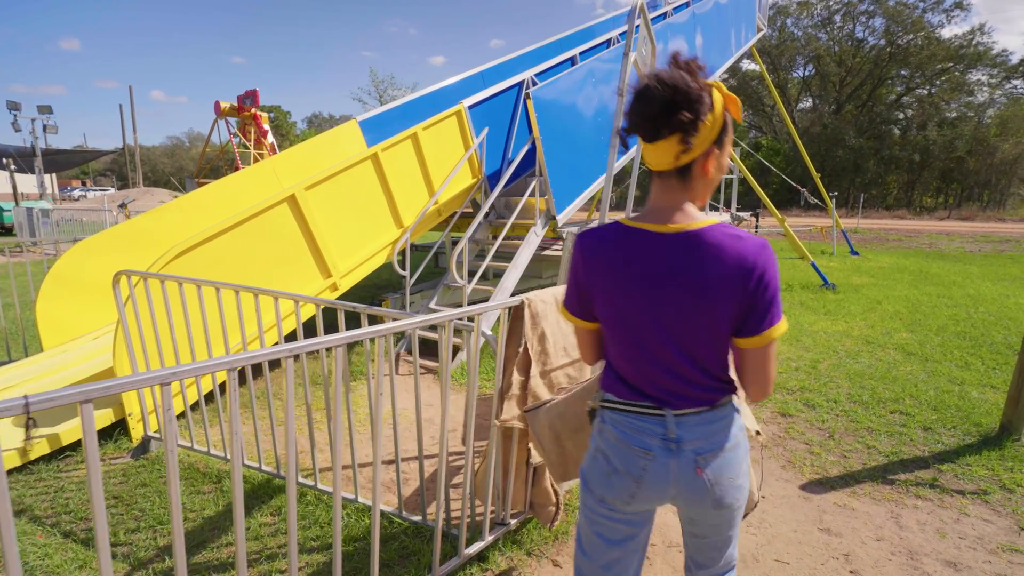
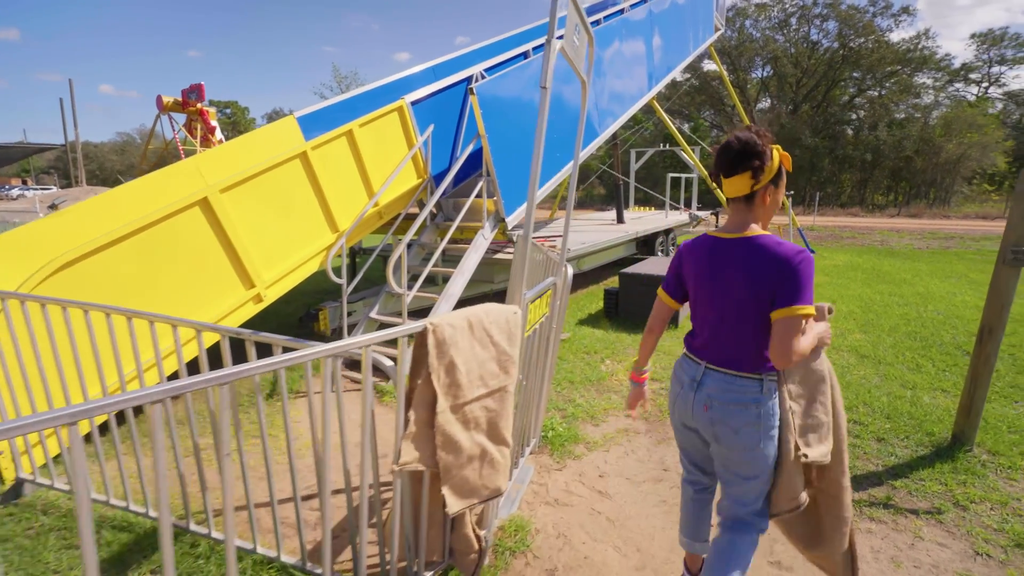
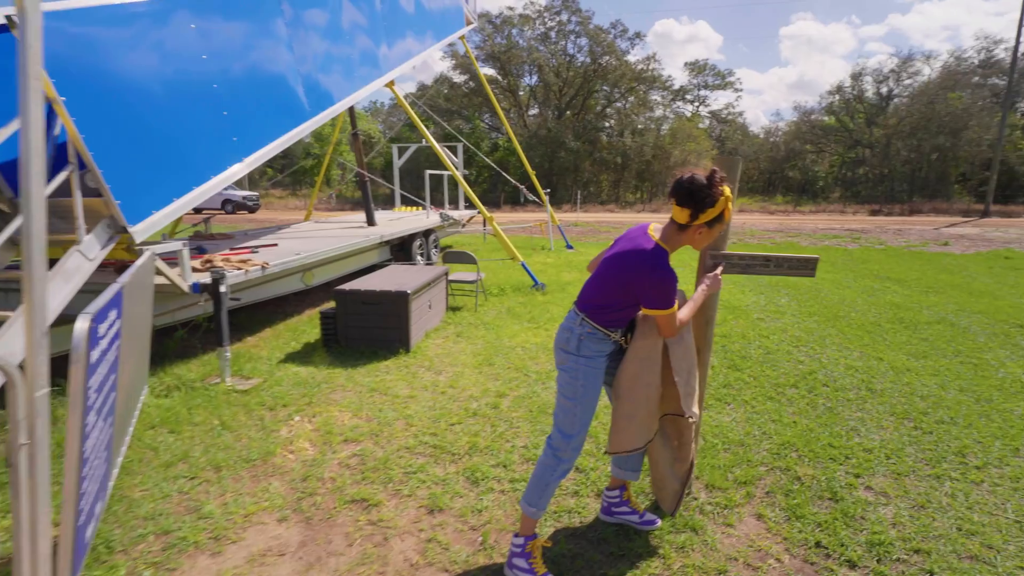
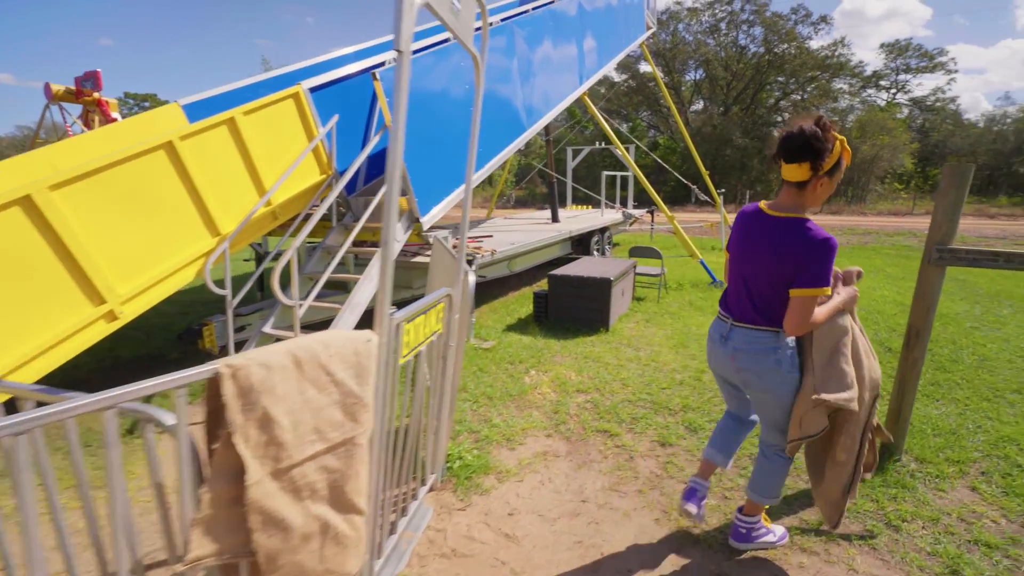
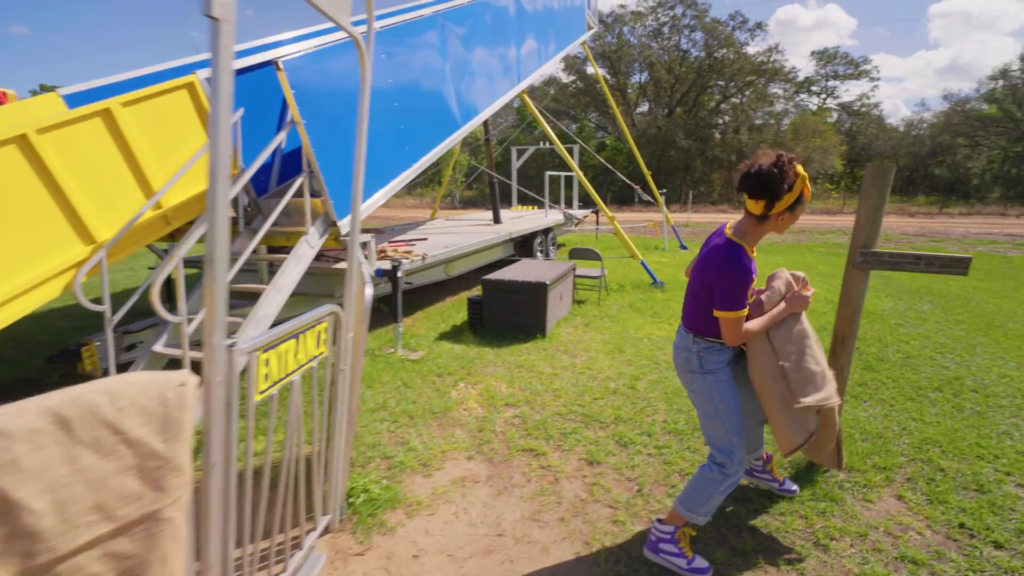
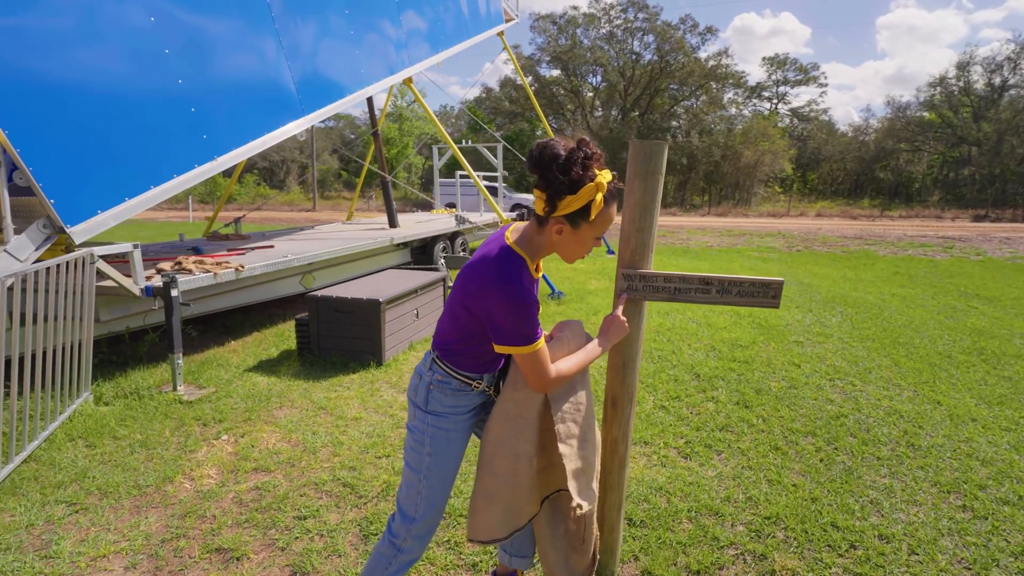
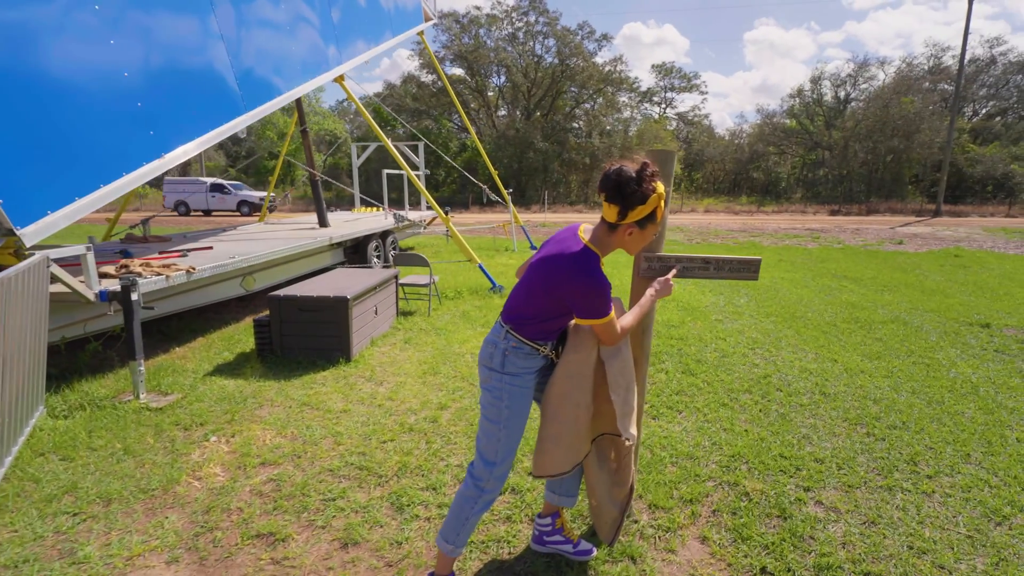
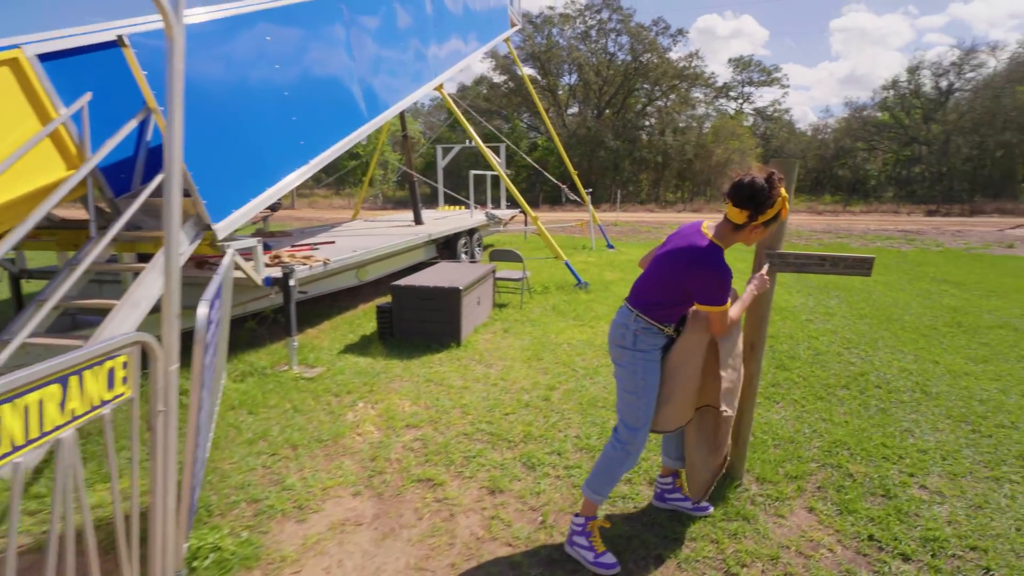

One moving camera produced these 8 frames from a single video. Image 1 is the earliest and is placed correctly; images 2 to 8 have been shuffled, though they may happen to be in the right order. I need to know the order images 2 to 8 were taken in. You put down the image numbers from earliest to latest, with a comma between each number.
2, 4, 5, 8, 3, 7, 6
